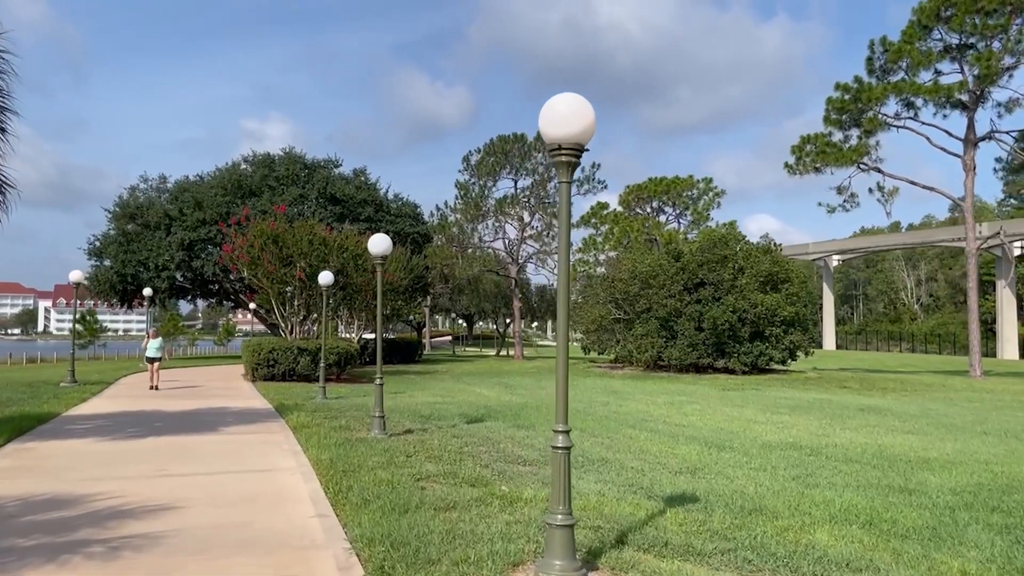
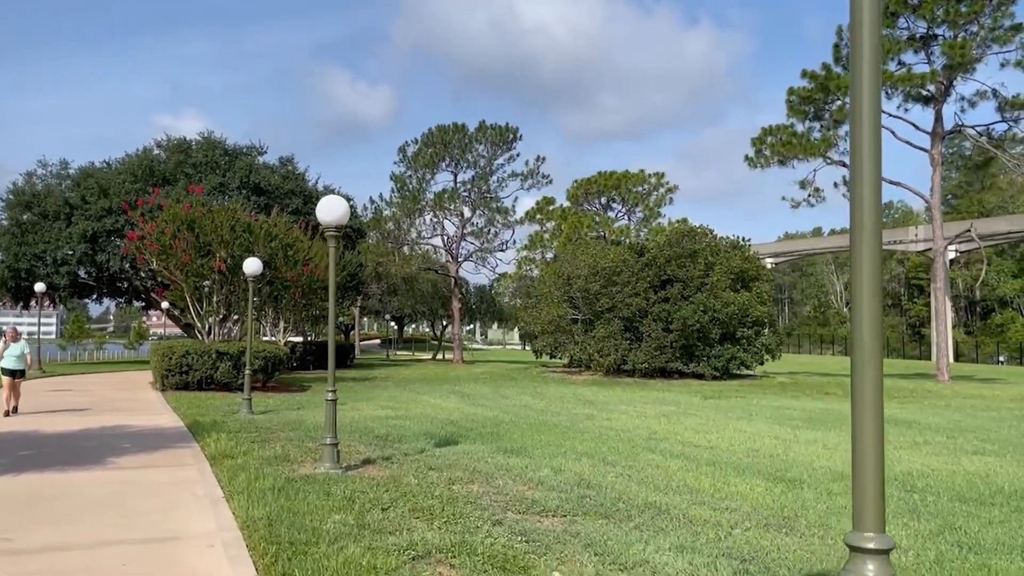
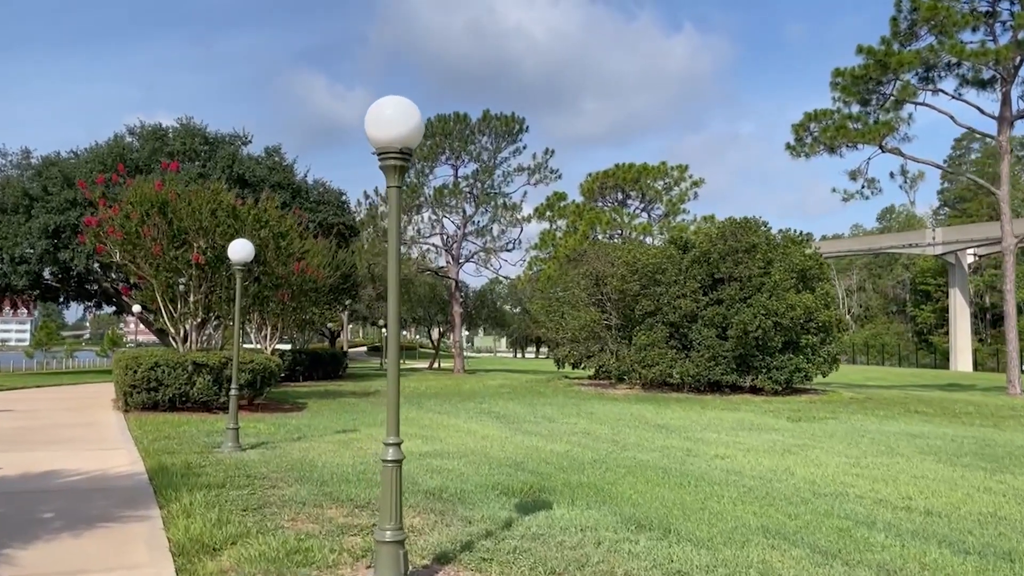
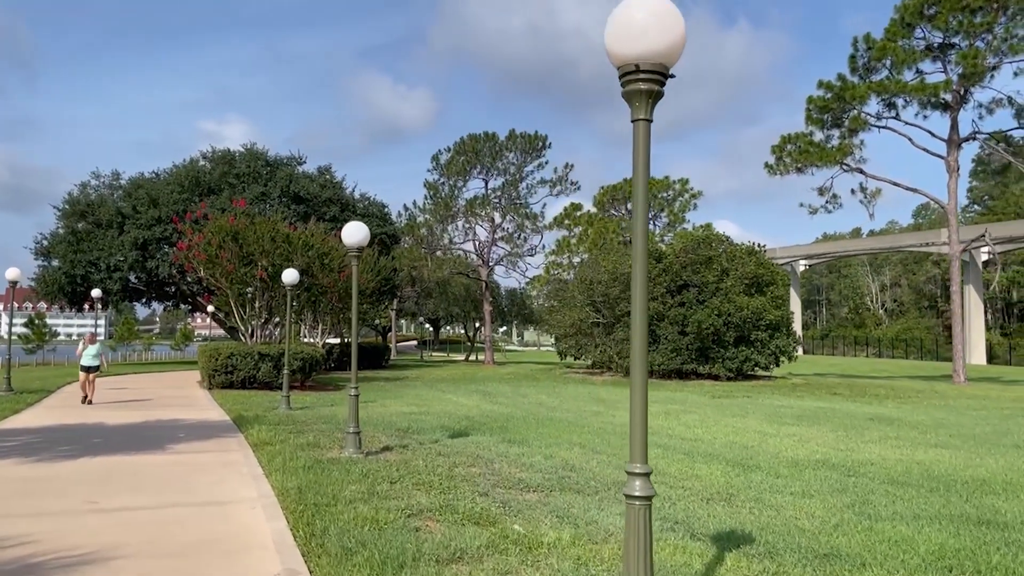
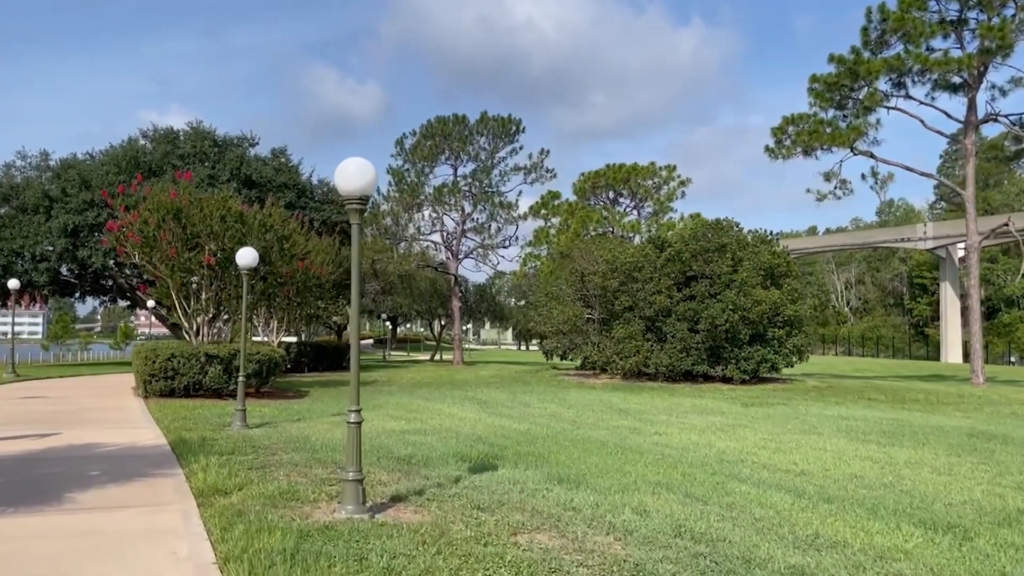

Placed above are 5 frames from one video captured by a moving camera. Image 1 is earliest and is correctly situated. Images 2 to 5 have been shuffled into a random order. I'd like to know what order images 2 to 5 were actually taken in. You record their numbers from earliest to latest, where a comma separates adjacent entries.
4, 2, 5, 3
